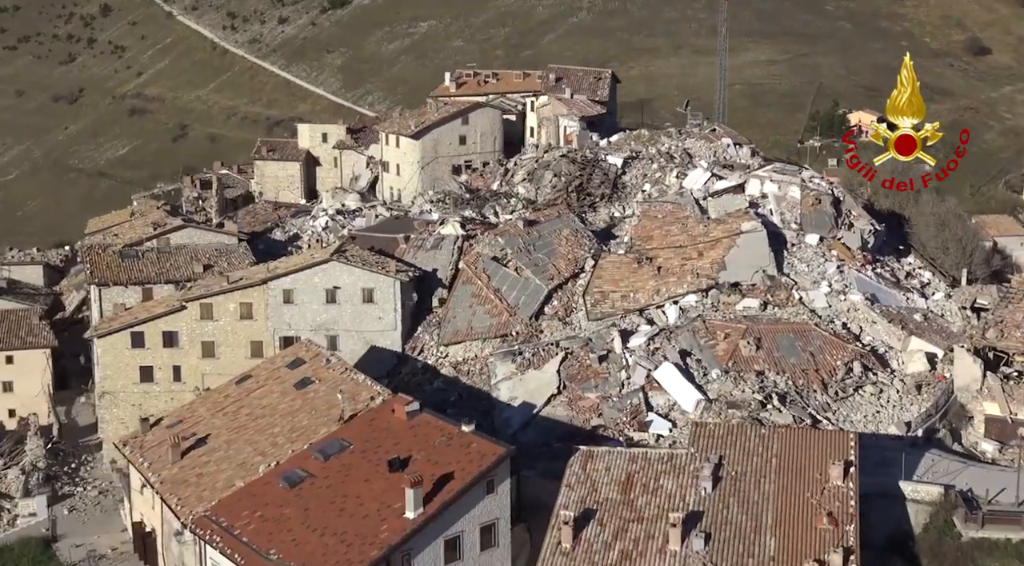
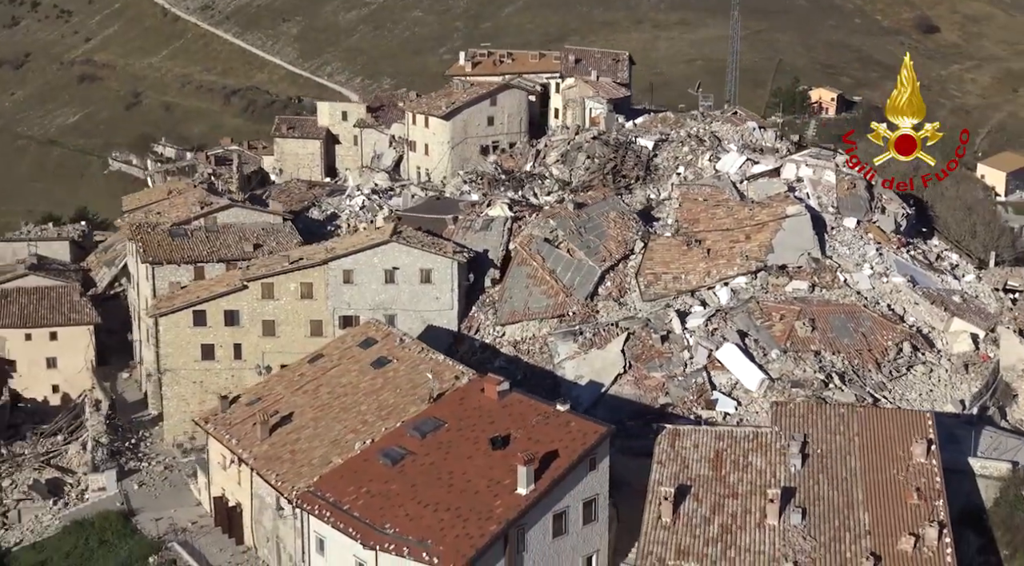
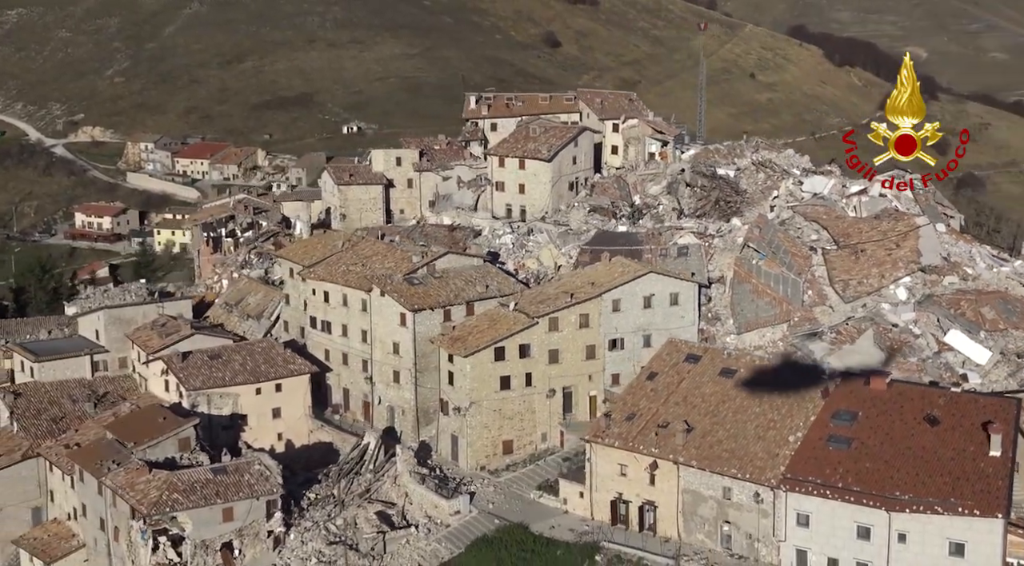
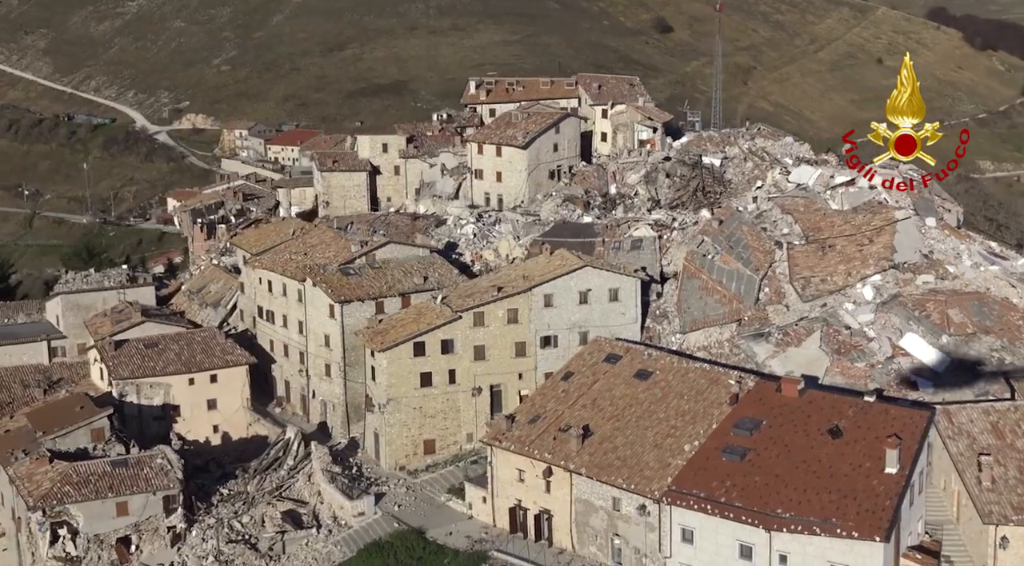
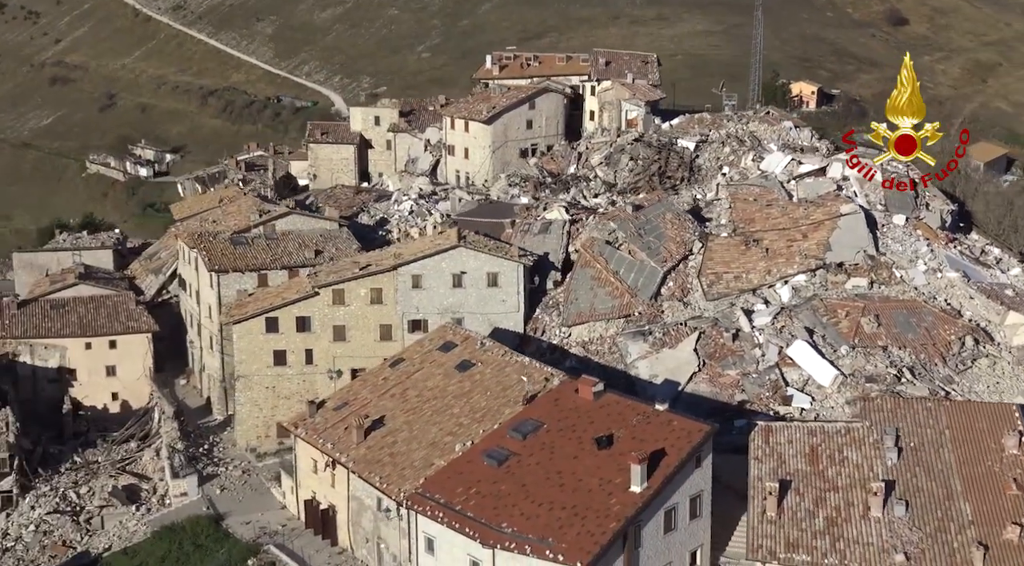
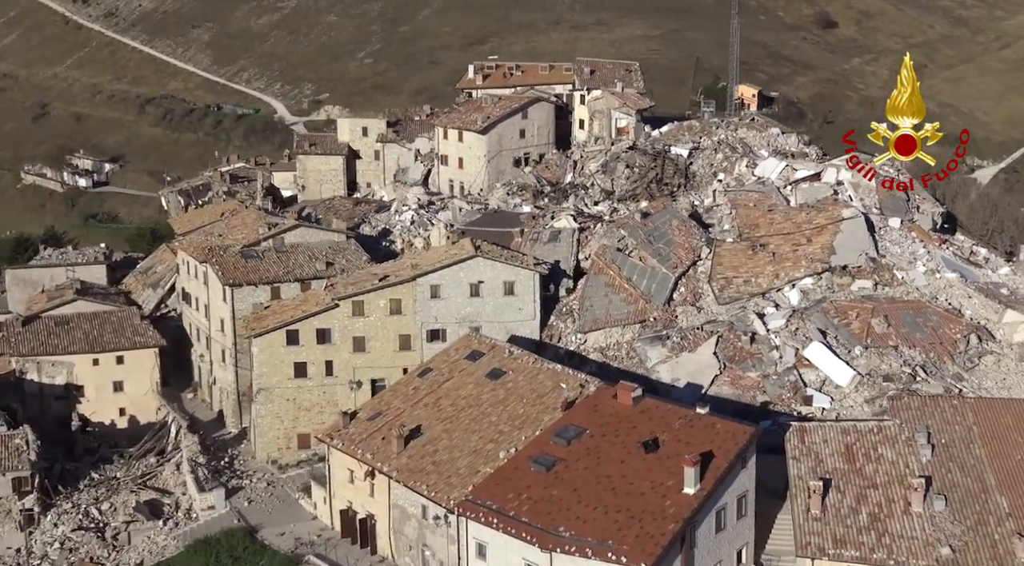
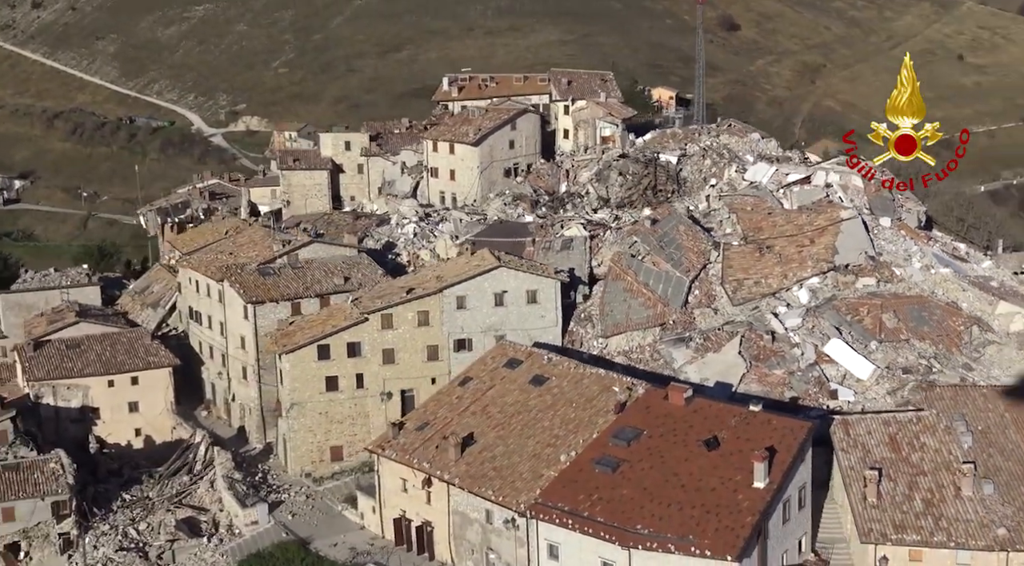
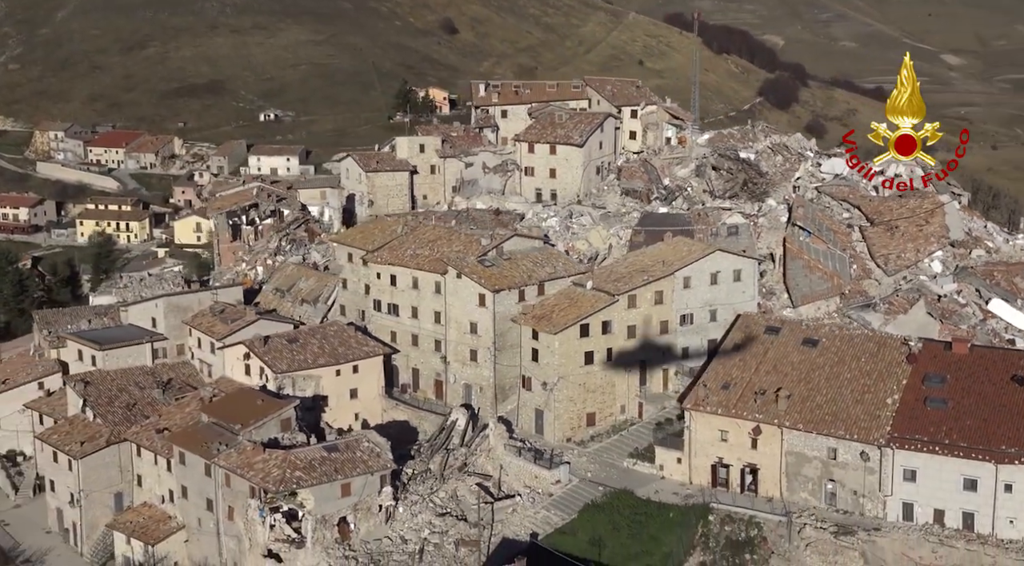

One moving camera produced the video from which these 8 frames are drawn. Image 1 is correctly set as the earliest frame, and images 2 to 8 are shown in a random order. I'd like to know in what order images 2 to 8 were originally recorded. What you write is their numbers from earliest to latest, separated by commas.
2, 5, 6, 7, 4, 3, 8
